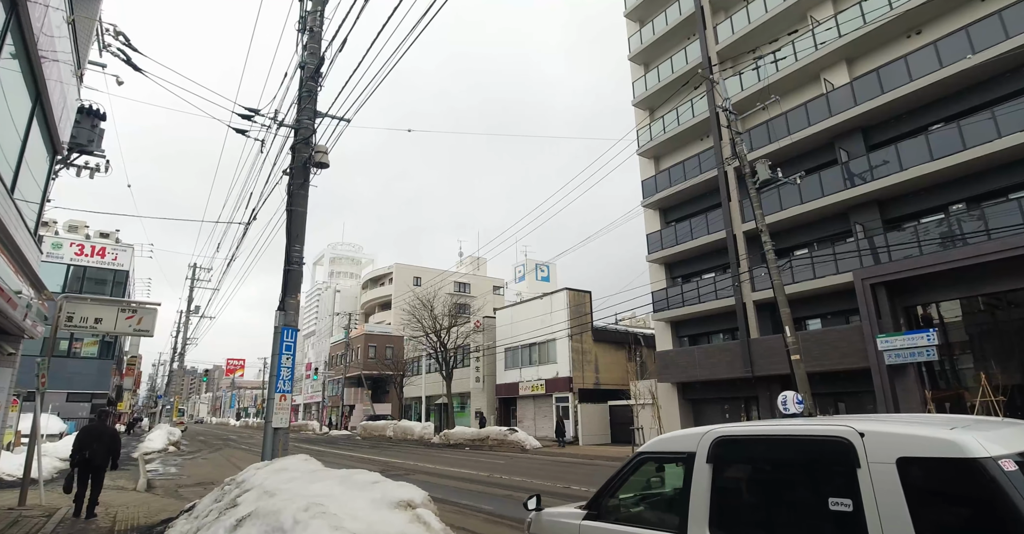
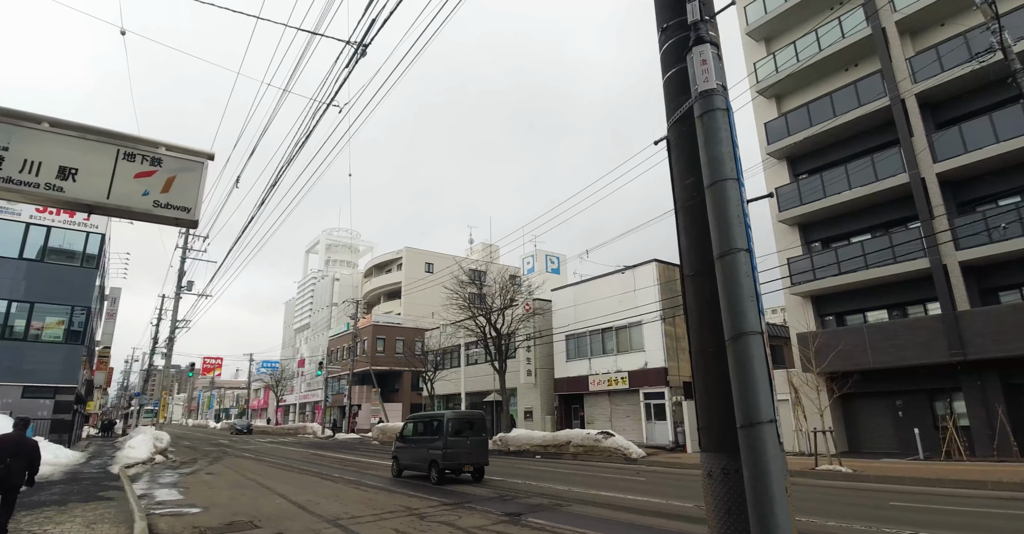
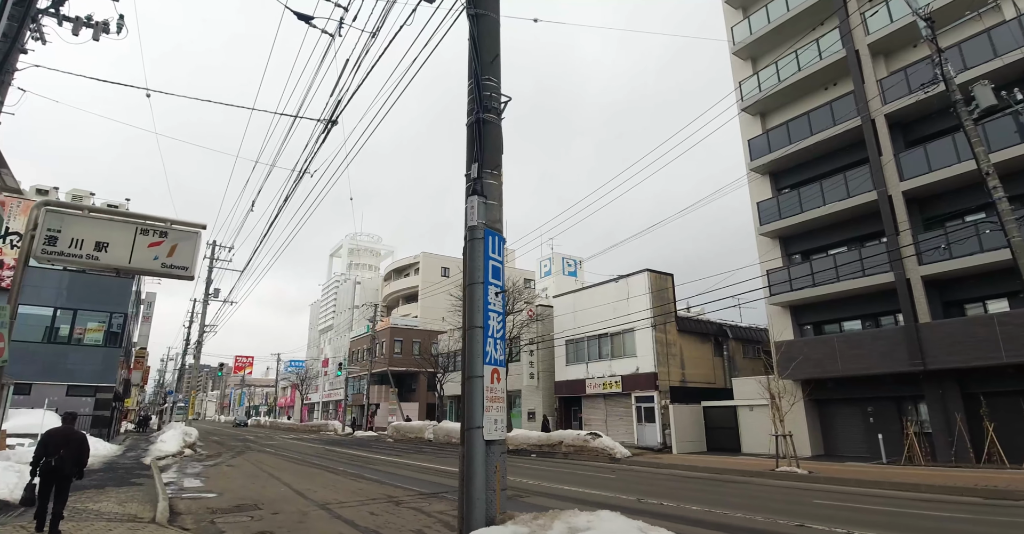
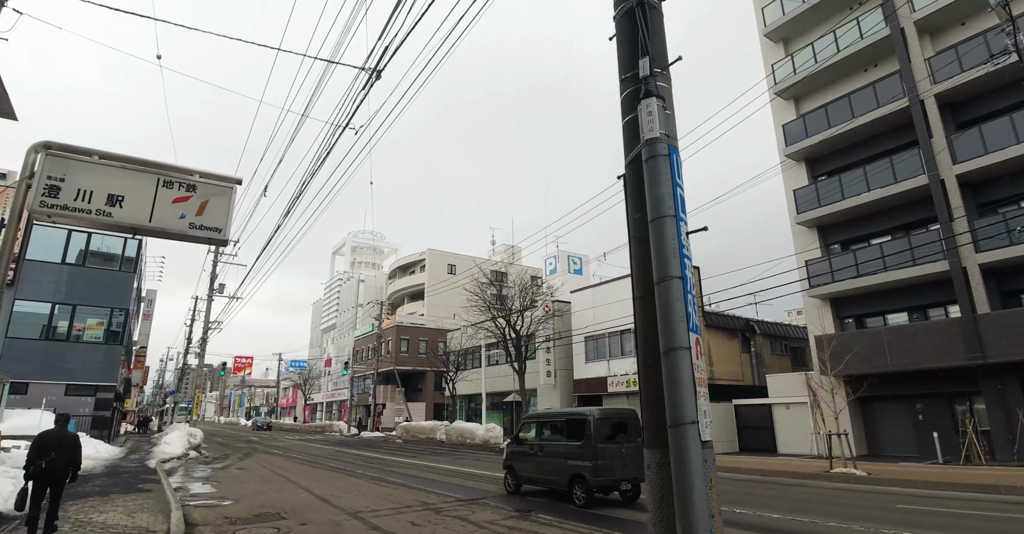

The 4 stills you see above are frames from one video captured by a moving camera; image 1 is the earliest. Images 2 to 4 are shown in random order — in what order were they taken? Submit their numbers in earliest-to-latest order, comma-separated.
3, 4, 2
